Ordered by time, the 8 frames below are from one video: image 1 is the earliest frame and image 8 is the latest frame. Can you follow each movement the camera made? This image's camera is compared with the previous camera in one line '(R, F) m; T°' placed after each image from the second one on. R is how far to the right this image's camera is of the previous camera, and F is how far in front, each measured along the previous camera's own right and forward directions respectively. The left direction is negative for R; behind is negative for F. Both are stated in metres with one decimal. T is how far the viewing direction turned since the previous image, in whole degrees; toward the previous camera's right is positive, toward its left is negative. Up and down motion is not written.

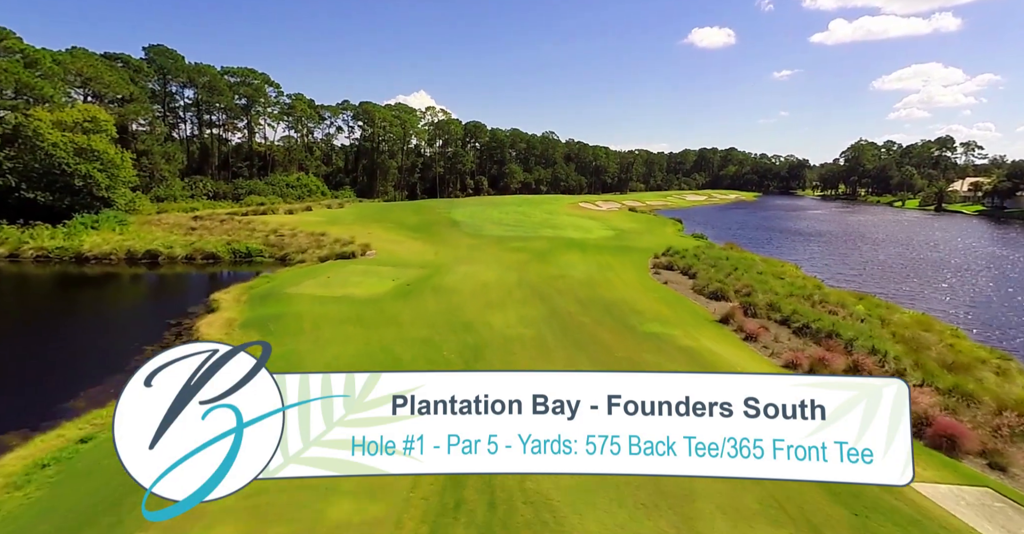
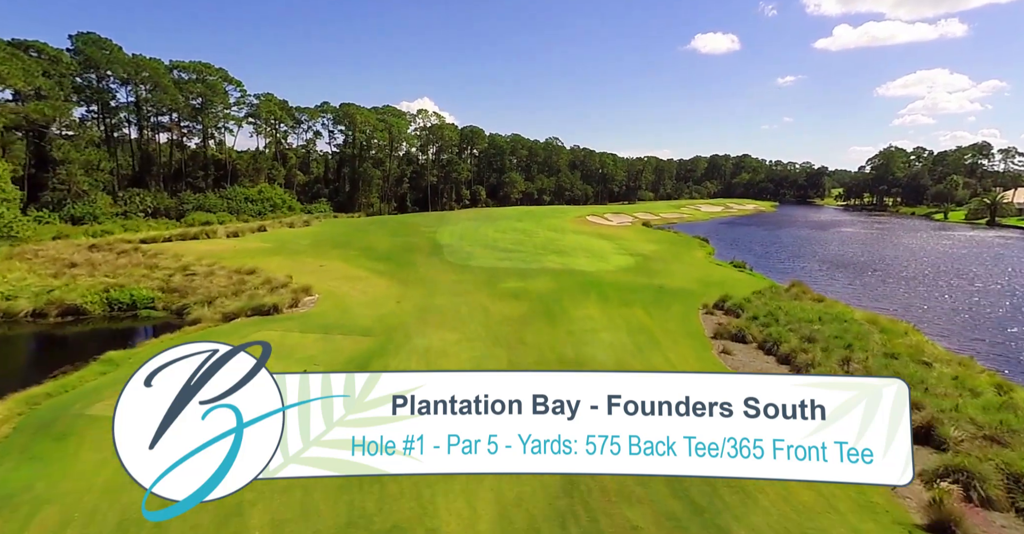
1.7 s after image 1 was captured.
(+0.4, +7.8) m; 0°
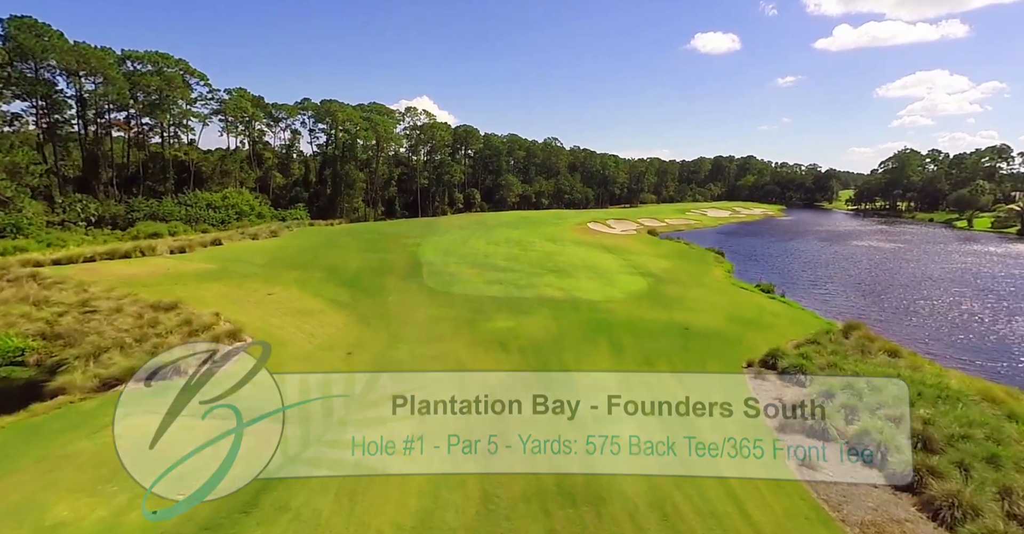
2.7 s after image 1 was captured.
(+0.4, +4.7) m; 0°
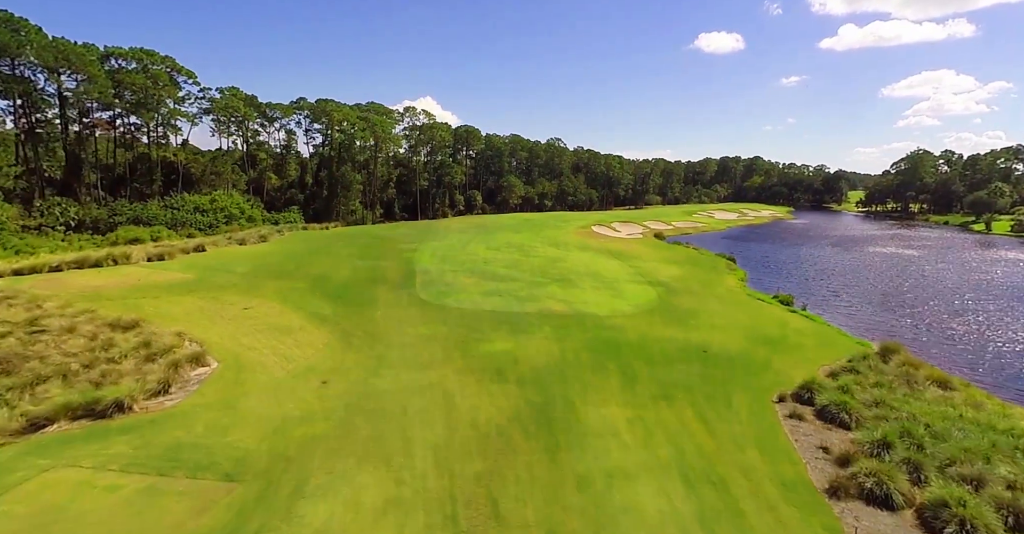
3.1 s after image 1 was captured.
(+0.2, +1.9) m; 0°
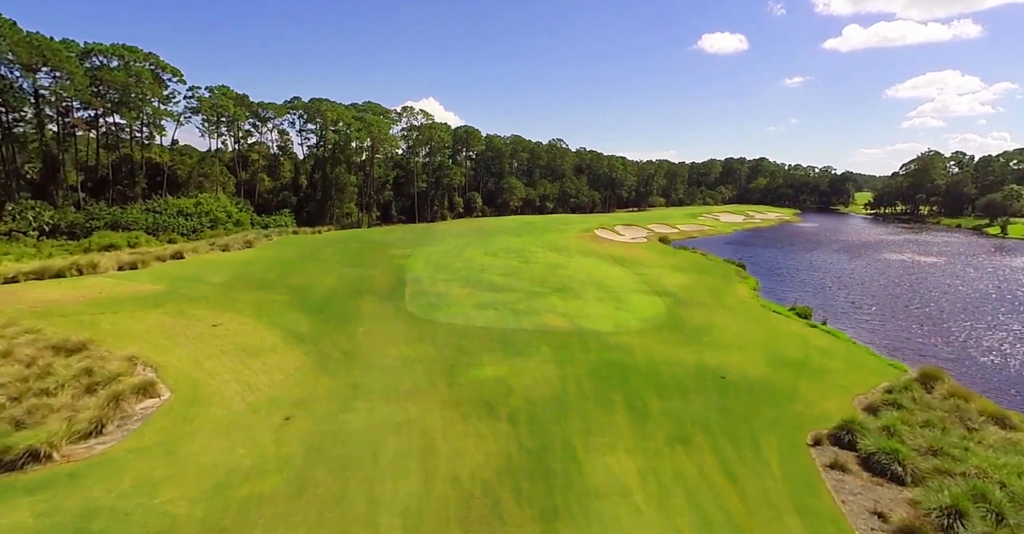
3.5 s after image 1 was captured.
(+0.3, +1.9) m; 0°
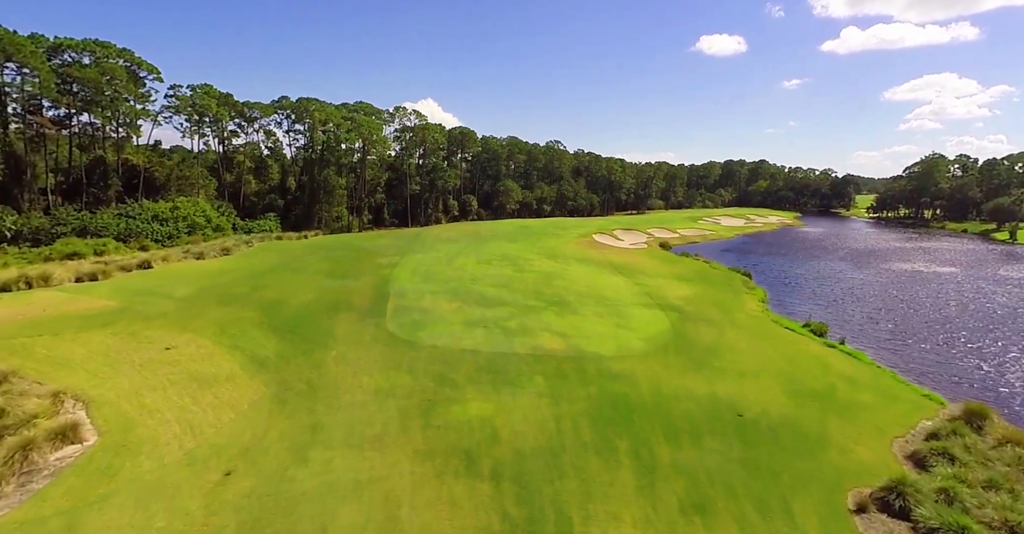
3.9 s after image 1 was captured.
(+0.3, +1.9) m; 0°
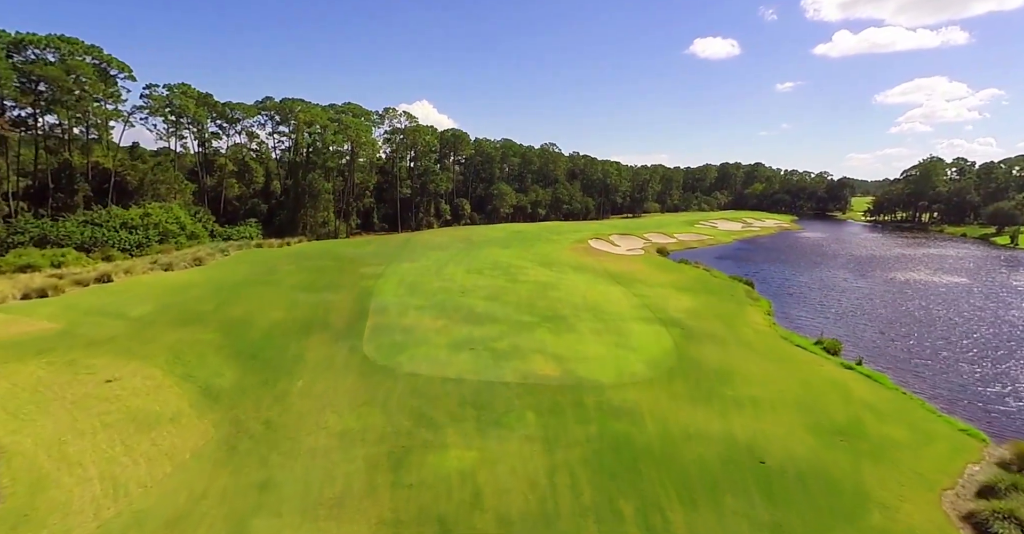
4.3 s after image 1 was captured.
(+0.2, +1.8) m; +1°
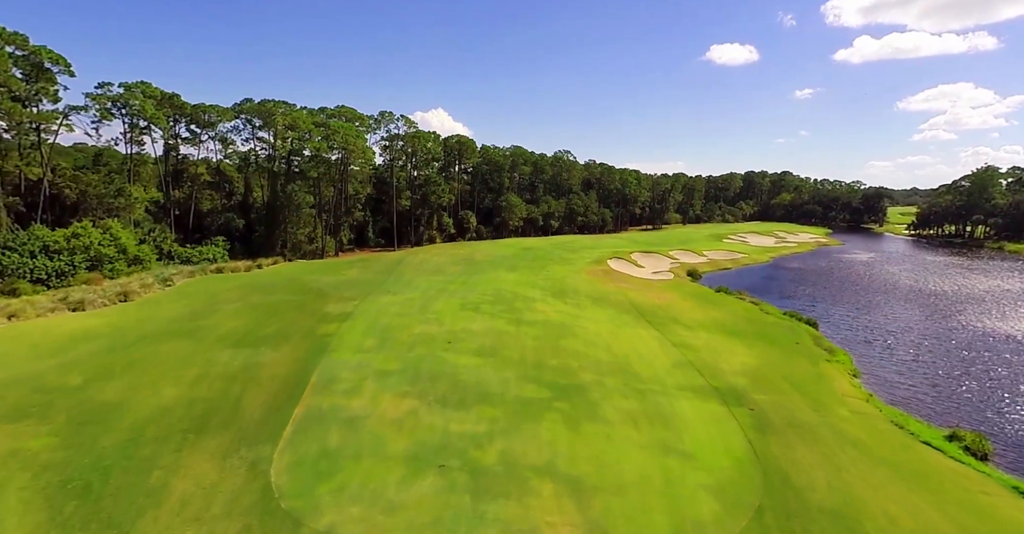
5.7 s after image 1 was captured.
(+0.5, +6.5) m; -2°
